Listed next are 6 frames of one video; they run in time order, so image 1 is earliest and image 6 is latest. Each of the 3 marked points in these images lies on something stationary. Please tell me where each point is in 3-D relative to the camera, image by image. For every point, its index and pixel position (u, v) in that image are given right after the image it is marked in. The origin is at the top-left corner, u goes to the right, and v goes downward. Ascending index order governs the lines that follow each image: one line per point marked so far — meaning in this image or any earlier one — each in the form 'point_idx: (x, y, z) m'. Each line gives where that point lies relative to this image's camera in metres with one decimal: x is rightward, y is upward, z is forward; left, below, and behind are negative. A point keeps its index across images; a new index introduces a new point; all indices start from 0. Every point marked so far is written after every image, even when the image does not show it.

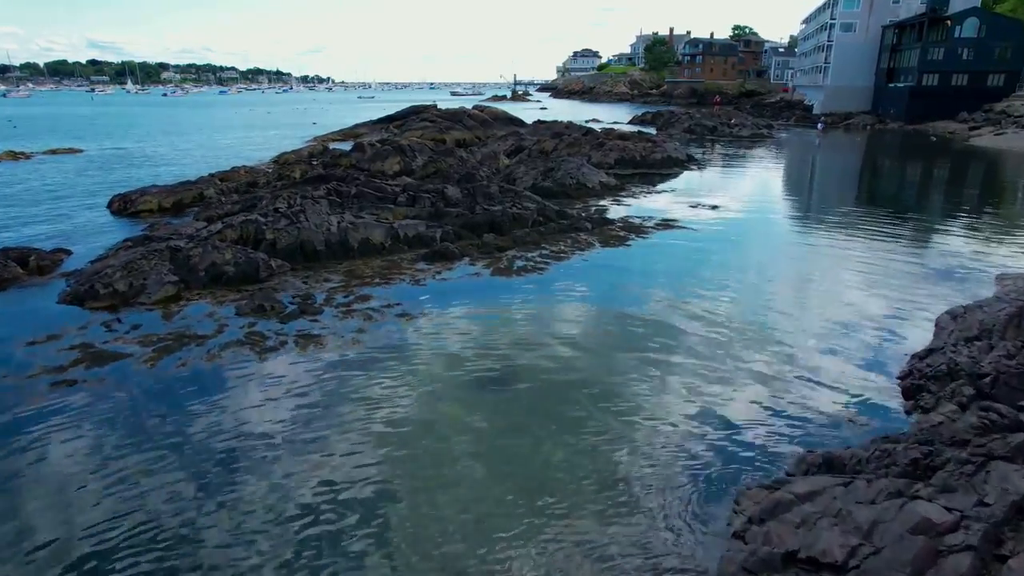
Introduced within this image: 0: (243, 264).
0: (-6.9, +0.6, +17.2) m
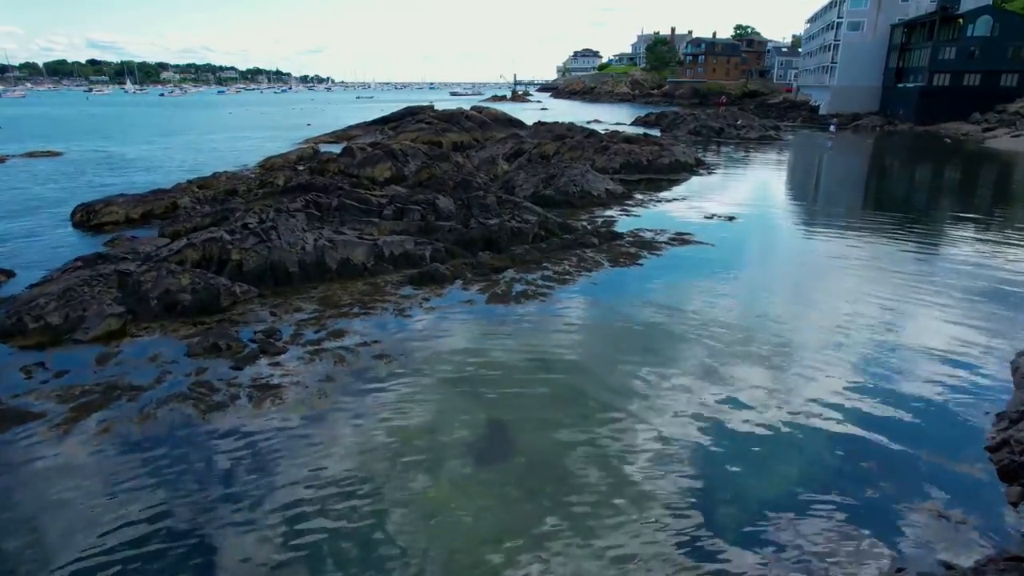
0: (-7.0, 0.0, +15.0) m
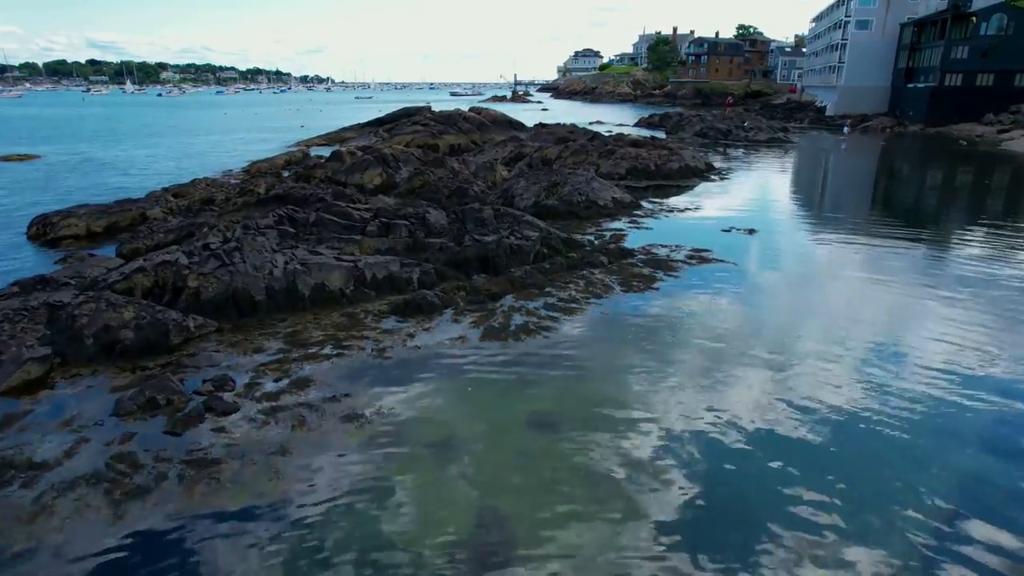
0: (-7.0, -0.7, +12.8) m
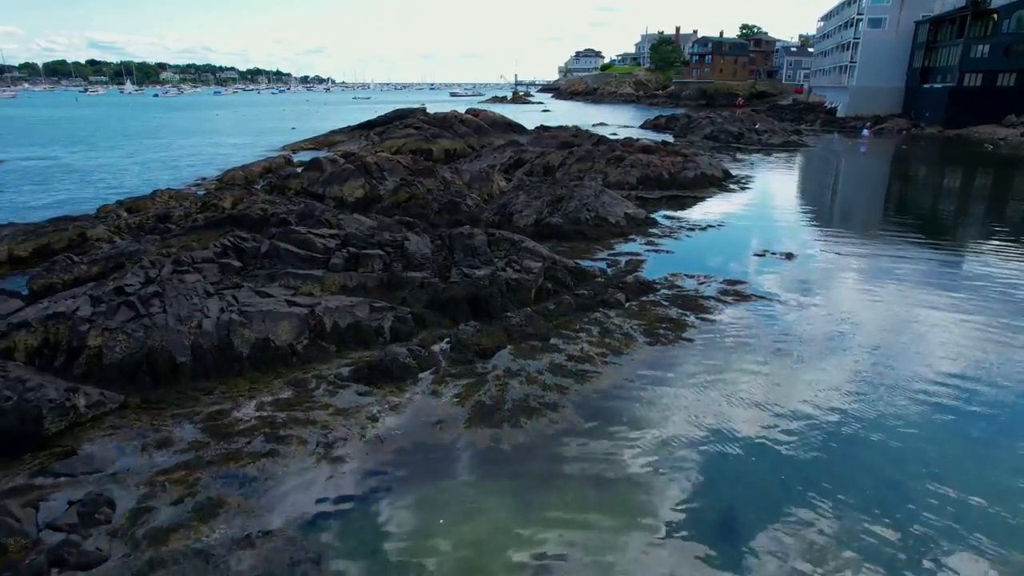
0: (-7.1, -1.7, +9.5) m
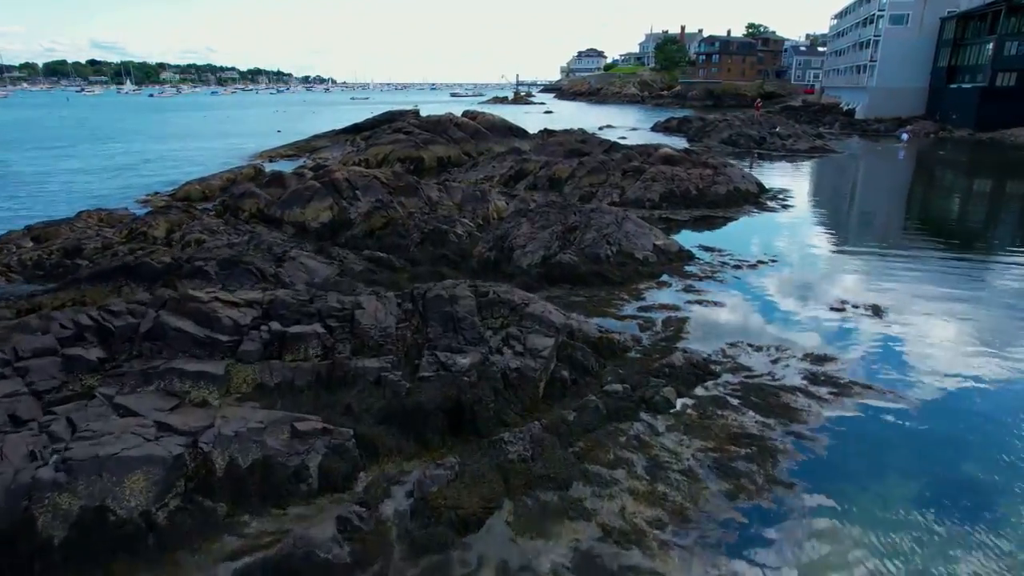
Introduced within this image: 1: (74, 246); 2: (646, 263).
0: (-7.1, -3.2, +4.6) m
1: (-12.4, +1.2, +18.8) m
2: (+3.7, +0.7, +18.3) m
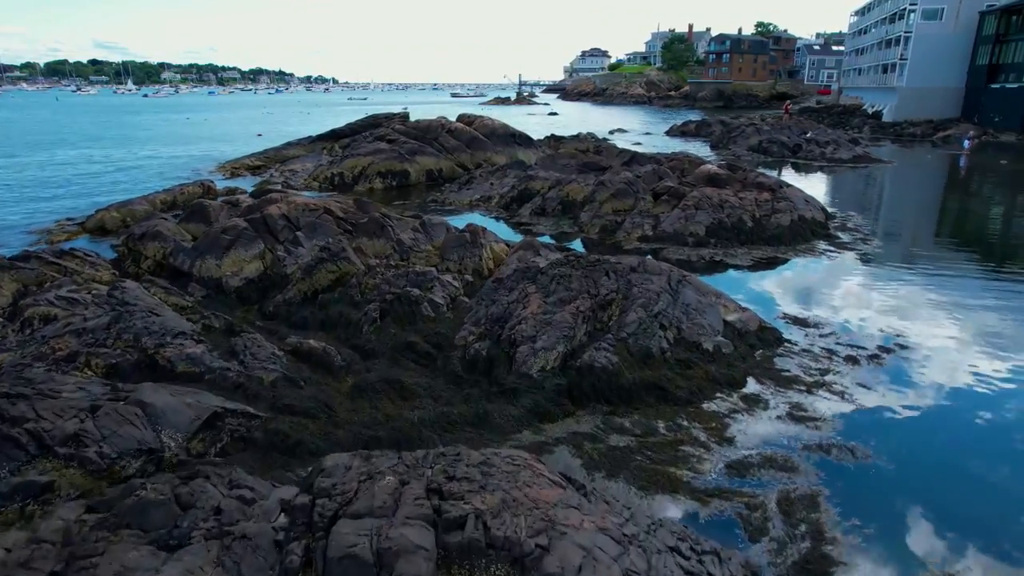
0: (-7.1, -5.1, -1.8) m
1: (-12.3, -0.8, +12.5) m
2: (+3.7, -1.3, +11.9) m
